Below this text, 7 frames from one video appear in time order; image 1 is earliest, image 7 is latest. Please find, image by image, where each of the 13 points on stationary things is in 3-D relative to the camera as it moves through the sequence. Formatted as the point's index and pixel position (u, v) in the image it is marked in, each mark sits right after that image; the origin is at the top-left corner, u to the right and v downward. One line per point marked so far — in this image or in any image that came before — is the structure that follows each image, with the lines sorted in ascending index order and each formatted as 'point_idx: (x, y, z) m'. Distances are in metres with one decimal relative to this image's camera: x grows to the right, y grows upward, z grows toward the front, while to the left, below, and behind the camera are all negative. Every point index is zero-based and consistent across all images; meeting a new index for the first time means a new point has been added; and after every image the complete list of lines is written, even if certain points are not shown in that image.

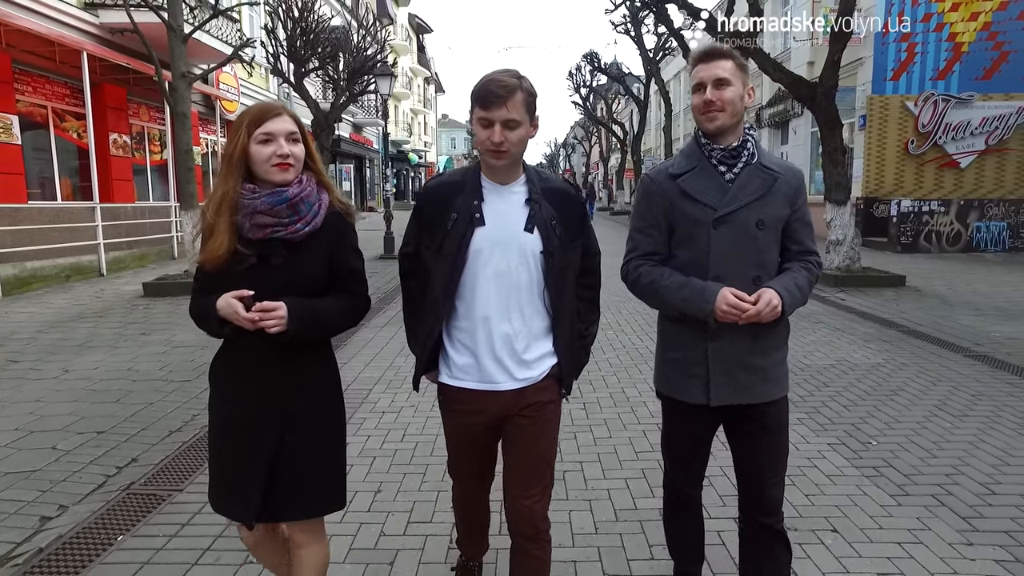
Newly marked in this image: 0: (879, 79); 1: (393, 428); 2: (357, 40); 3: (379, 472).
0: (+10.4, +5.9, +17.4) m
1: (-0.9, -1.1, +4.8) m
2: (-4.7, +7.5, +18.5) m
3: (-0.9, -1.2, +4.2) m
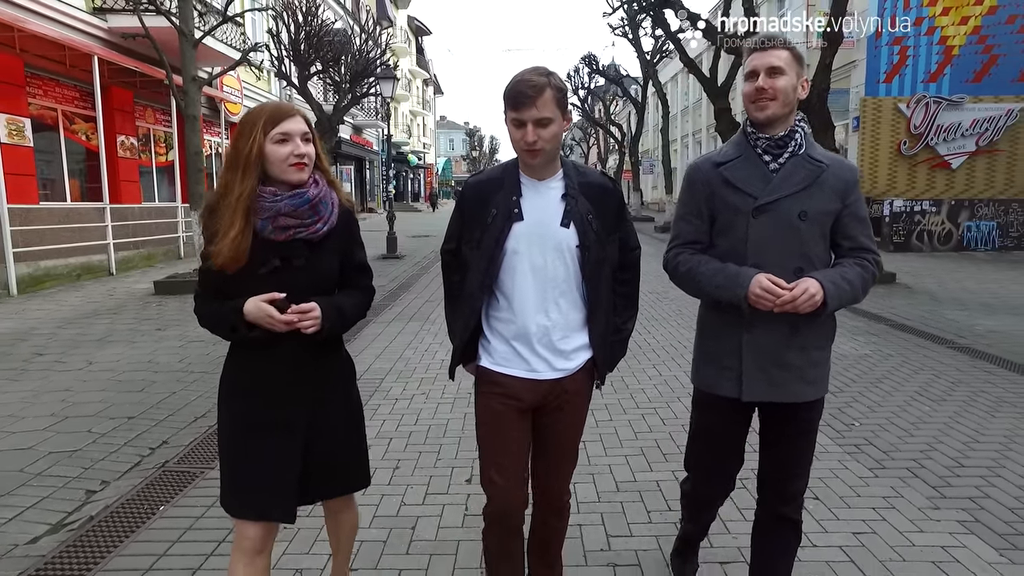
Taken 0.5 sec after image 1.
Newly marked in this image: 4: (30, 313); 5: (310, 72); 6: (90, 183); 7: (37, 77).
0: (+10.4, +5.9, +17.7) m
1: (-0.9, -1.0, +5.1) m
2: (-4.7, +7.5, +18.8) m
3: (-0.8, -1.1, +4.5) m
4: (-7.2, -0.4, +9.1) m
5: (-5.4, +5.8, +16.4) m
6: (-10.0, +2.5, +14.6) m
7: (-9.8, +4.3, +12.8) m
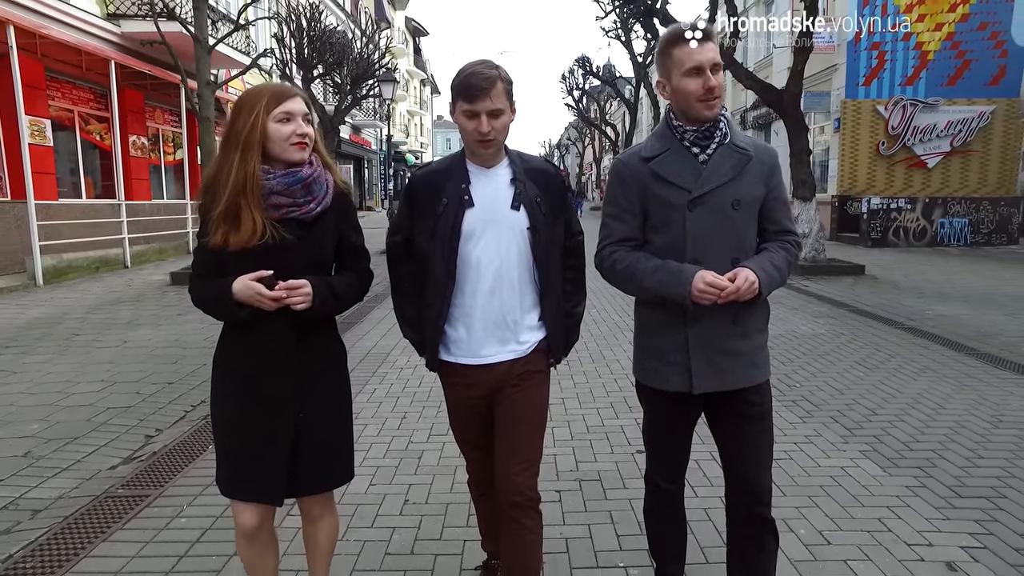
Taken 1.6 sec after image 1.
0: (+10.2, +6.1, +18.5) m
1: (-1.0, -0.9, +5.9) m
2: (-4.8, +7.7, +19.6) m
3: (-0.9, -1.0, +5.2) m
4: (-7.3, -0.2, +9.9) m
5: (-5.5, +6.0, +17.2) m
6: (-10.1, +2.7, +15.3) m
7: (-9.9, +4.5, +13.5) m
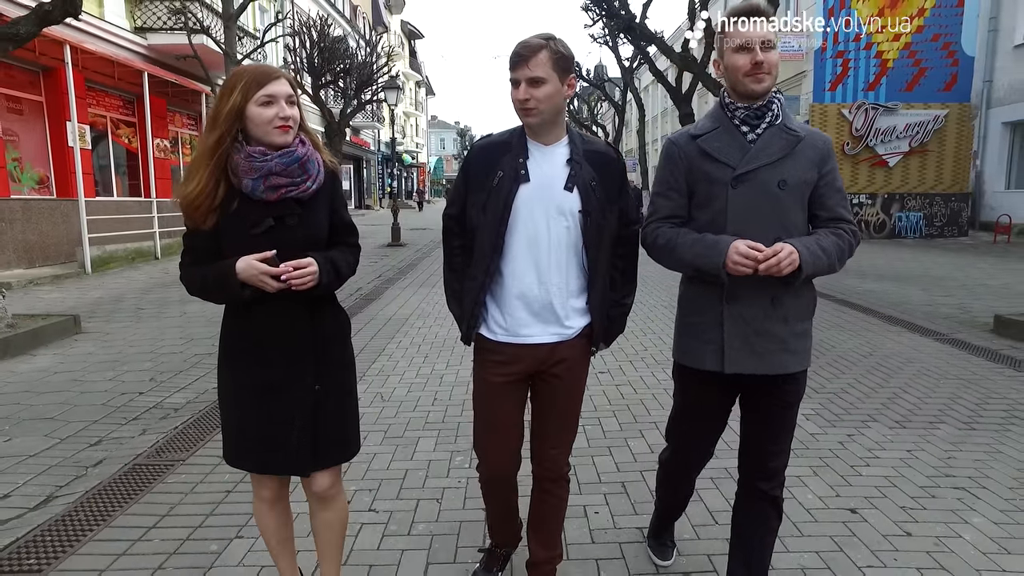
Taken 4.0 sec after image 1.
0: (+10.0, +6.5, +20.1) m
1: (-1.0, -0.6, +7.4) m
2: (-5.1, +8.0, +21.0) m
3: (-1.0, -0.7, +6.7) m
4: (-7.4, +0.1, +11.3) m
5: (-5.7, +6.2, +18.6) m
6: (-10.3, +2.9, +16.7) m
7: (-10.1, +4.8, +14.9) m
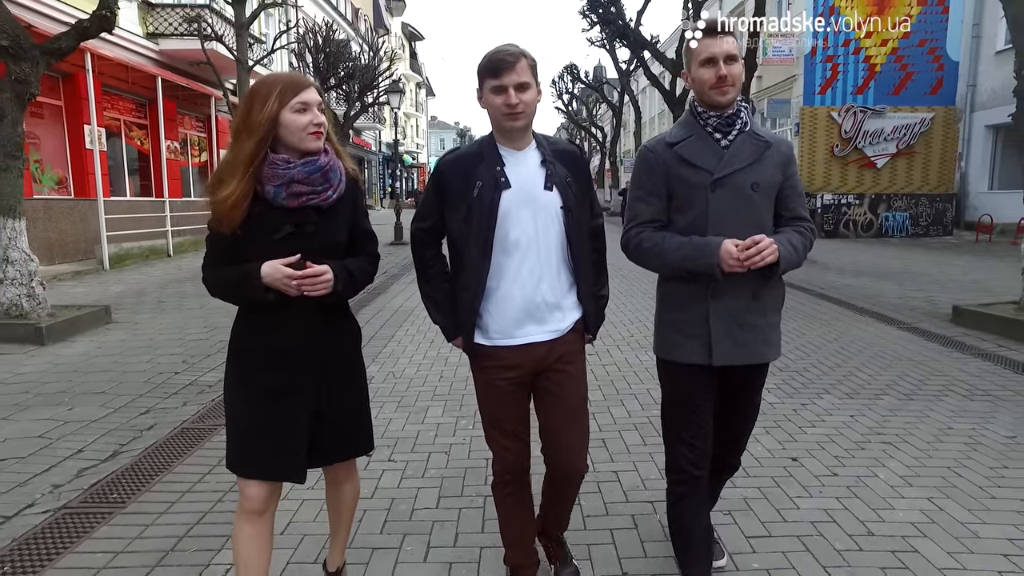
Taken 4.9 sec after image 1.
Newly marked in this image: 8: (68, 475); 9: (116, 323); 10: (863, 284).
0: (+10.0, +6.5, +20.8) m
1: (-1.1, -0.5, +8.0) m
2: (-5.1, +8.0, +21.6) m
3: (-1.0, -0.6, +7.3) m
4: (-7.4, +0.2, +11.9) m
5: (-5.8, +6.3, +19.2) m
6: (-10.3, +3.0, +17.3) m
7: (-10.1, +4.9, +15.5) m
8: (-2.6, -1.1, +3.7) m
9: (-5.1, -0.5, +7.9) m
10: (+6.1, +0.1, +10.7) m
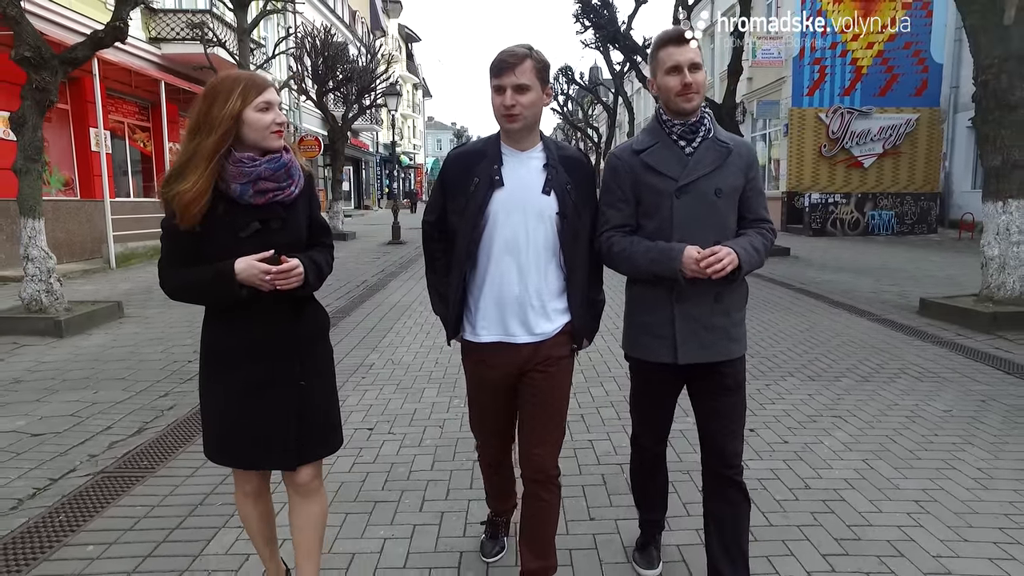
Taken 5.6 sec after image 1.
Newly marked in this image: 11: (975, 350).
0: (+9.8, +6.6, +21.2) m
1: (-1.2, -0.4, +8.4) m
2: (-5.3, +8.1, +22.1) m
3: (-1.1, -0.5, +7.8) m
4: (-7.5, +0.2, +12.3) m
5: (-5.9, +6.4, +19.6) m
6: (-10.5, +3.0, +17.7) m
7: (-10.3, +4.9, +15.9) m
8: (-2.7, -1.1, +4.1) m
9: (-5.2, -0.4, +8.3) m
10: (+6.0, +0.2, +11.1) m
11: (+4.6, -0.6, +6.1) m
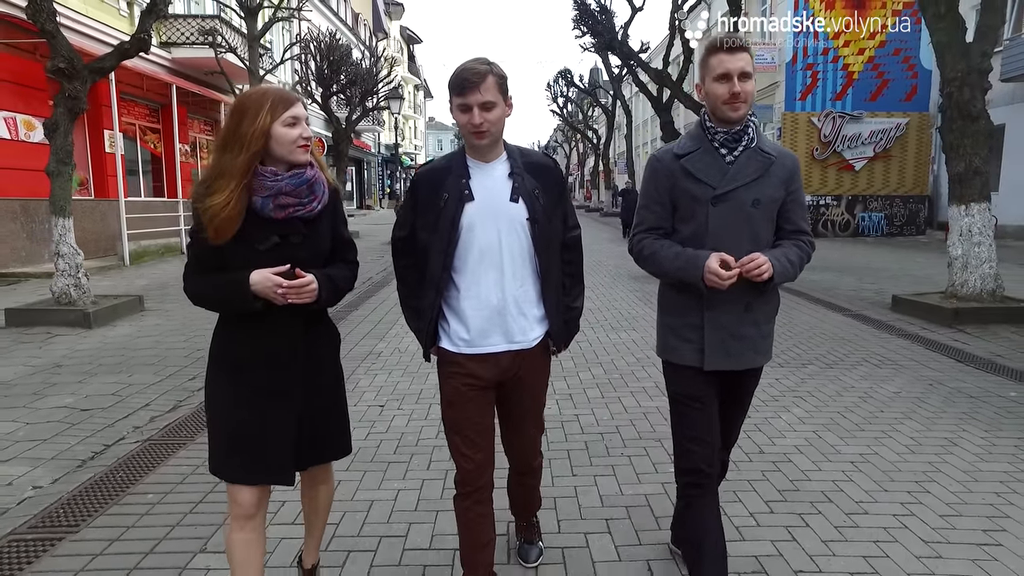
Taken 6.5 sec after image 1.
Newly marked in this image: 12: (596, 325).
0: (+9.8, +6.6, +21.8) m
1: (-1.2, -0.4, +9.0) m
2: (-5.3, +8.2, +22.6) m
3: (-1.1, -0.5, +8.3) m
4: (-7.5, +0.3, +12.8) m
5: (-5.9, +6.4, +20.2) m
6: (-10.5, +3.1, +18.2) m
7: (-10.3, +5.0, +16.4) m
8: (-2.7, -1.0, +4.6) m
9: (-5.2, -0.3, +8.9) m
10: (+5.9, +0.2, +11.7) m
11: (+4.6, -0.6, +6.6) m
12: (+1.1, -0.5, +8.0) m
